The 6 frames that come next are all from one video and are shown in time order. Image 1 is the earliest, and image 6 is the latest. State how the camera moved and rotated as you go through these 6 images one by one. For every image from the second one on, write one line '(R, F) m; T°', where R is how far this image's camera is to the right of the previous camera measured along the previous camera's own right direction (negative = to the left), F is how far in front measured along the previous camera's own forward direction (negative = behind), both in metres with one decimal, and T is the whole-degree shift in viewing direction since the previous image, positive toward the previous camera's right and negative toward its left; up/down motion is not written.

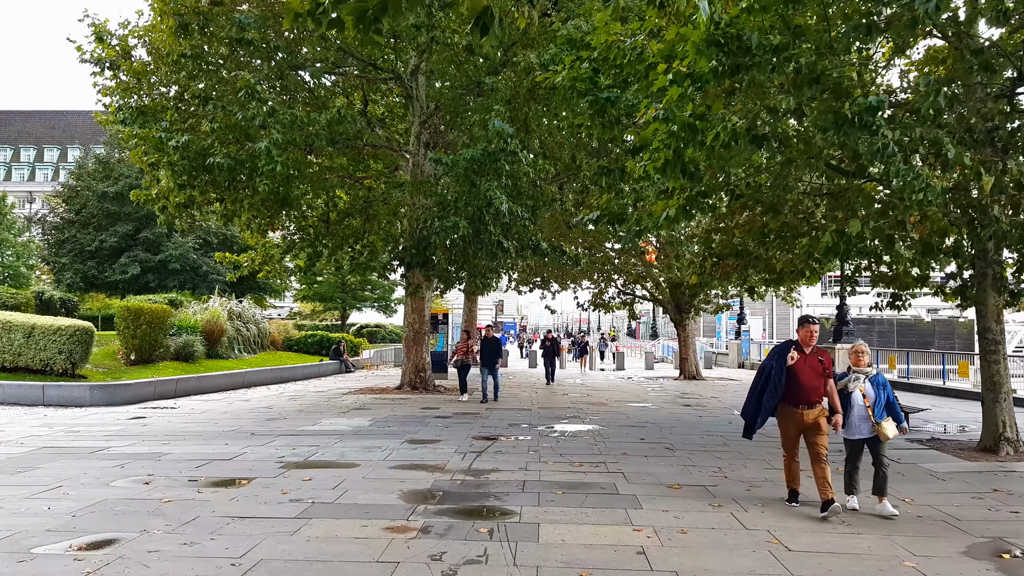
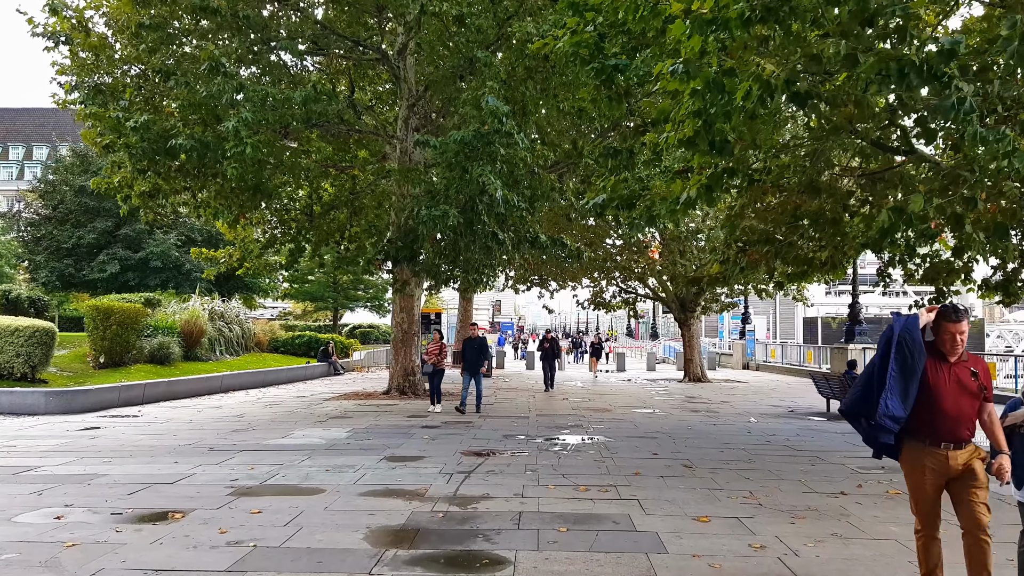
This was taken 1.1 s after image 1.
(0.0, +1.3) m; 0°
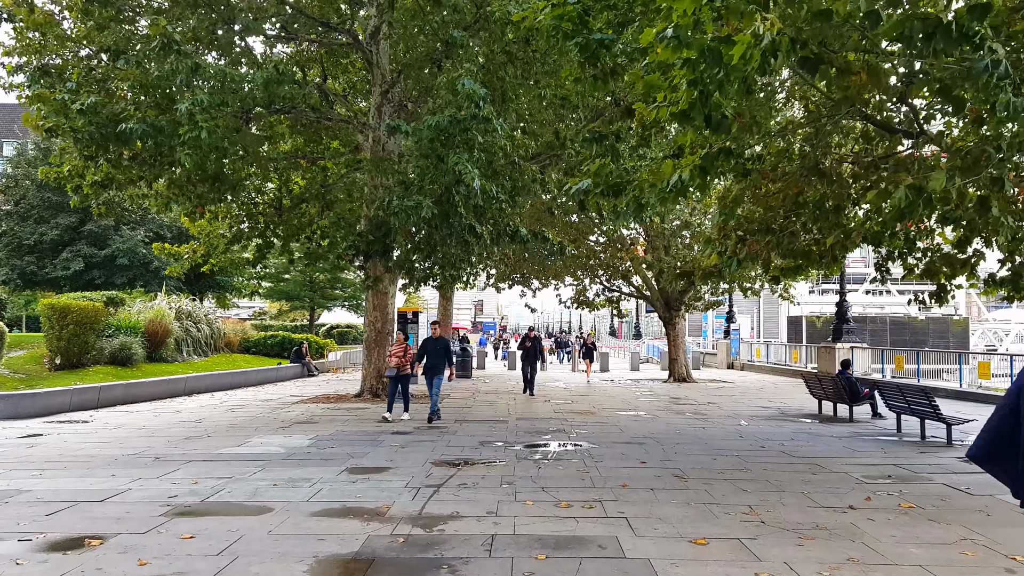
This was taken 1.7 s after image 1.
(+0.1, +0.8) m; +1°
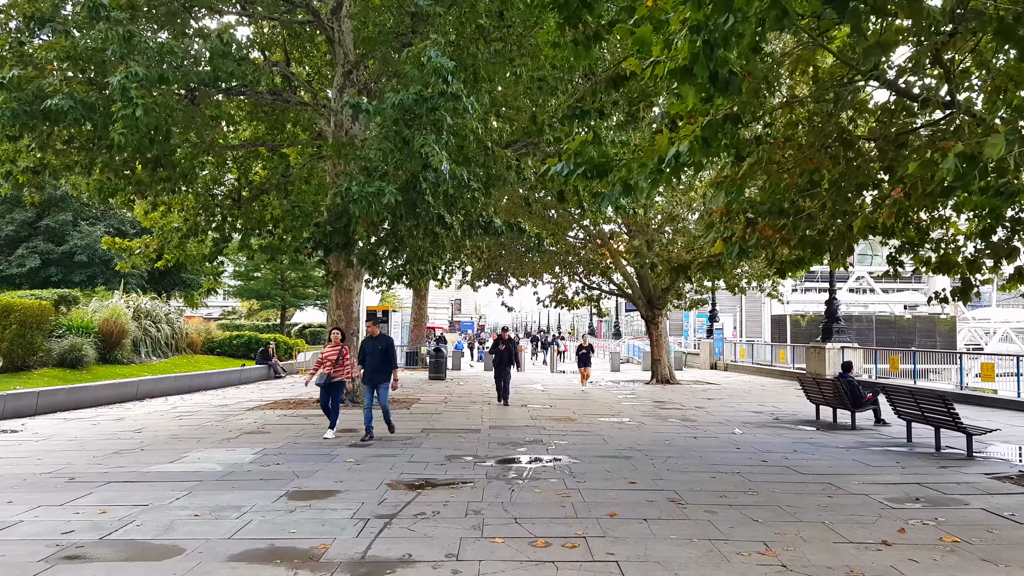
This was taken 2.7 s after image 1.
(+0.1, +1.1) m; +1°
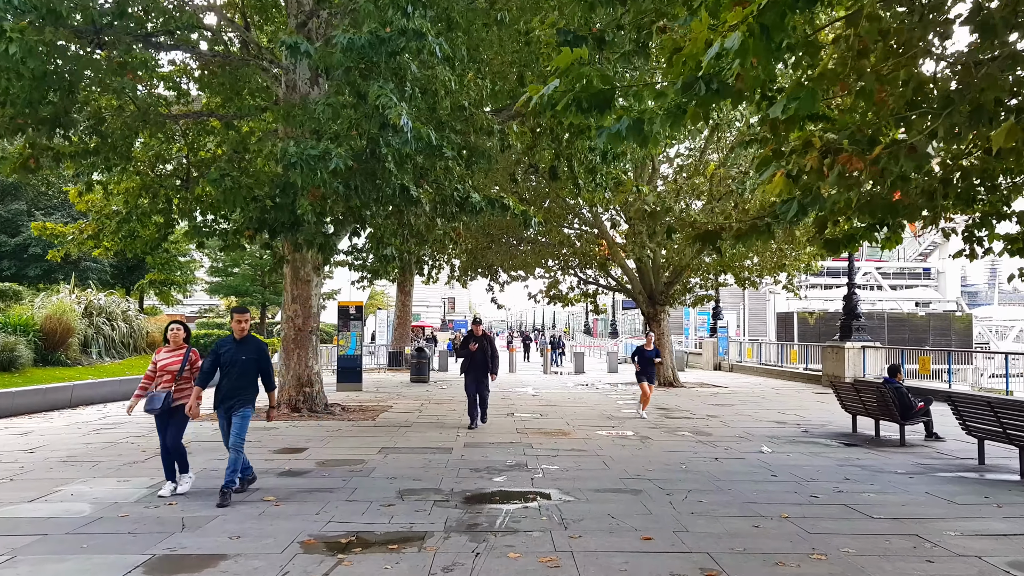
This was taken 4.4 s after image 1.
(+0.1, +2.0) m; 0°
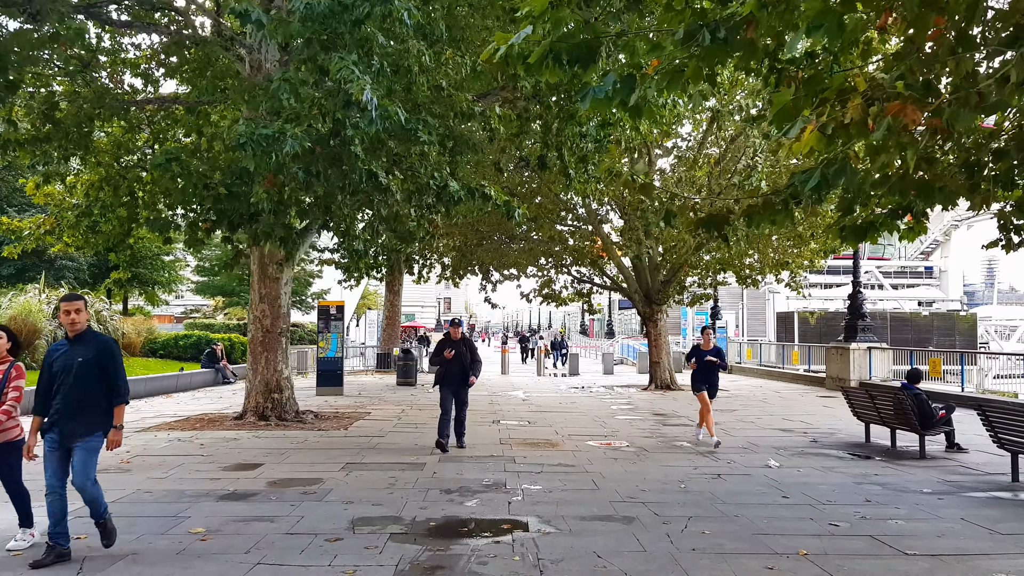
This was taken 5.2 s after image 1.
(+0.1, +0.9) m; 0°
